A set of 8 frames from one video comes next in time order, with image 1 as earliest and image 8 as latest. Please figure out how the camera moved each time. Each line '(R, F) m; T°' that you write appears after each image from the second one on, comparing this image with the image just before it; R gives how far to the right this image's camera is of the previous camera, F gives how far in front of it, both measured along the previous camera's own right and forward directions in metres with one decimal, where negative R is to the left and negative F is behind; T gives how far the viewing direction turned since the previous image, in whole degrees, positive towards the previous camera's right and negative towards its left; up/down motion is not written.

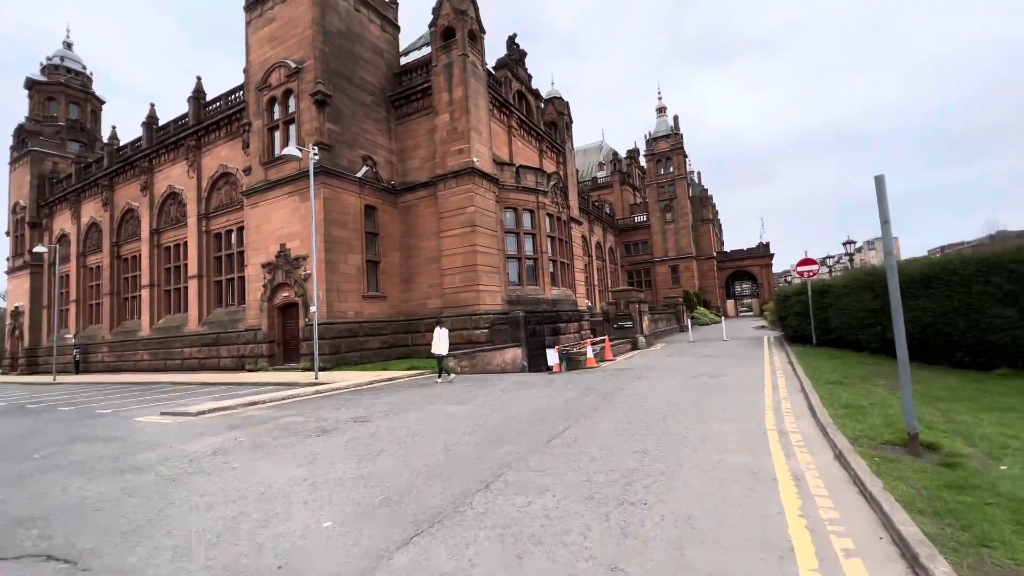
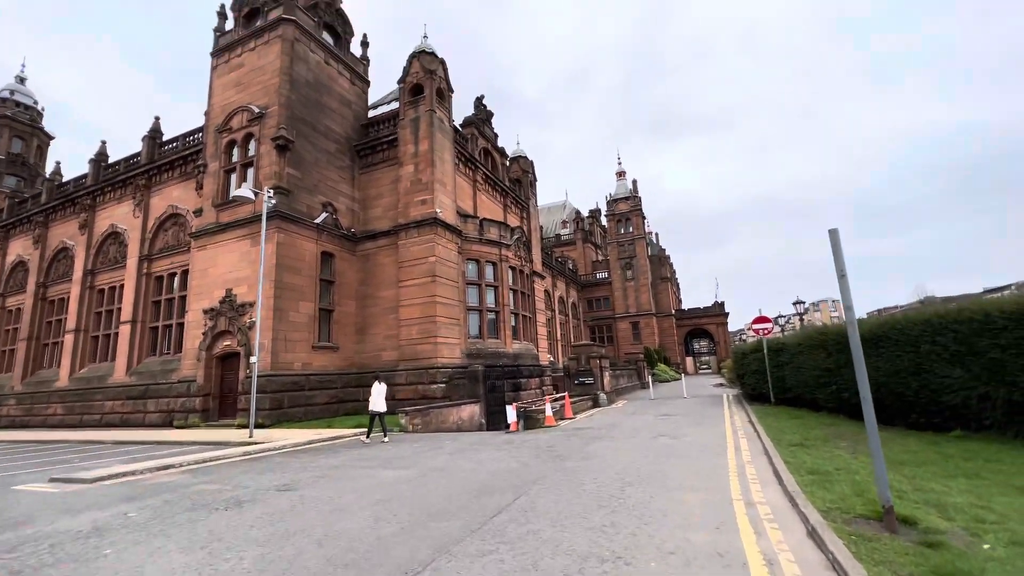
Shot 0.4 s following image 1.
(+0.2, +0.4) m; +4°
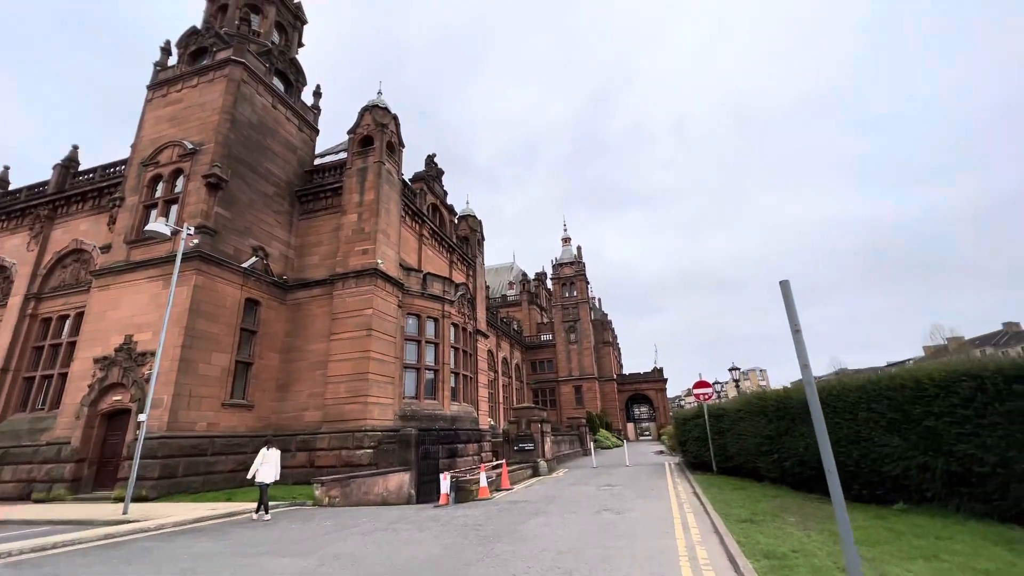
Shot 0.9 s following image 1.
(+0.2, +0.6) m; +7°
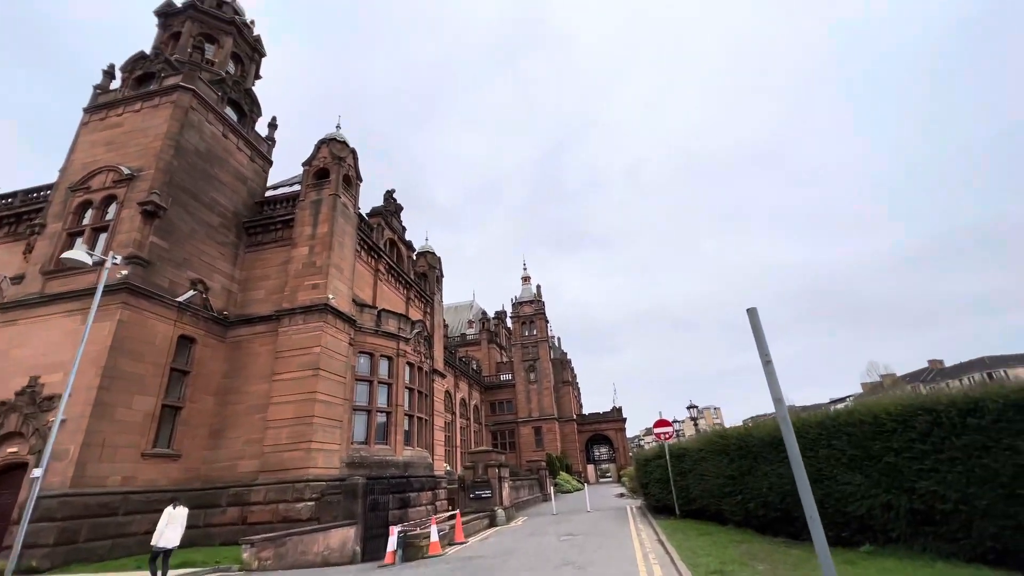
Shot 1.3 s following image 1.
(+0.1, +0.4) m; +5°
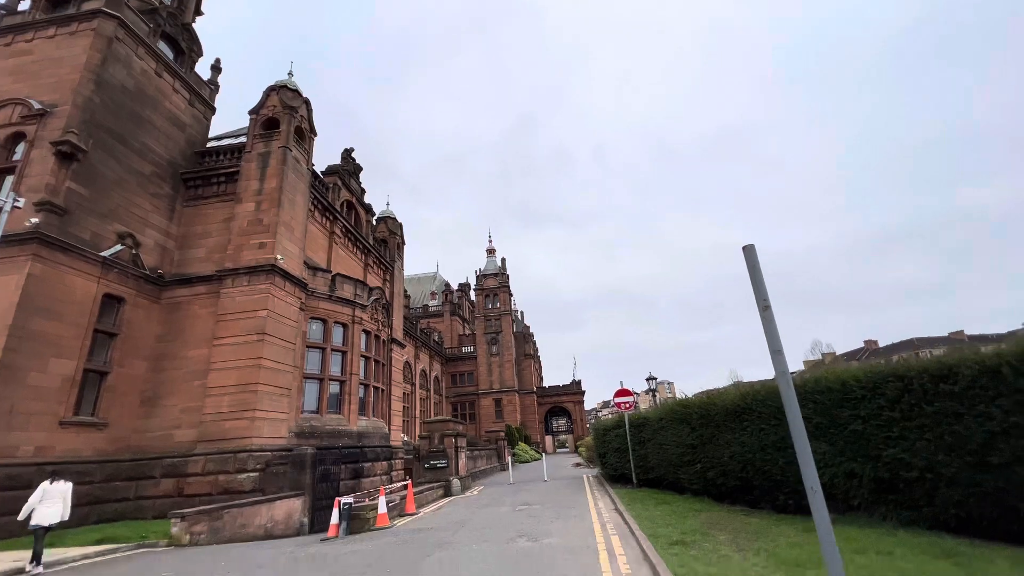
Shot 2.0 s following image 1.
(+0.1, +0.6) m; +5°
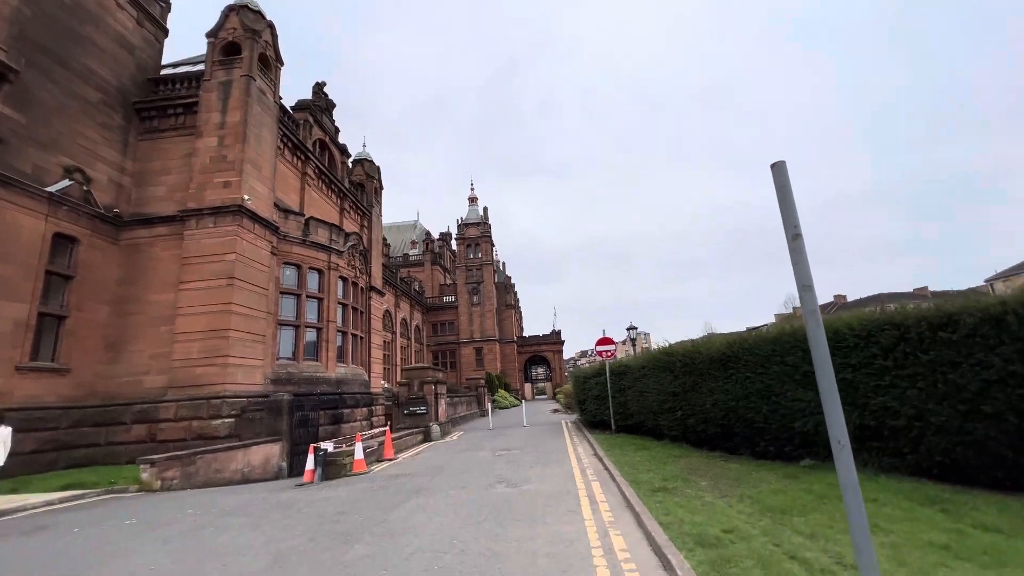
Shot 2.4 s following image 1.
(0.0, +0.4) m; +2°
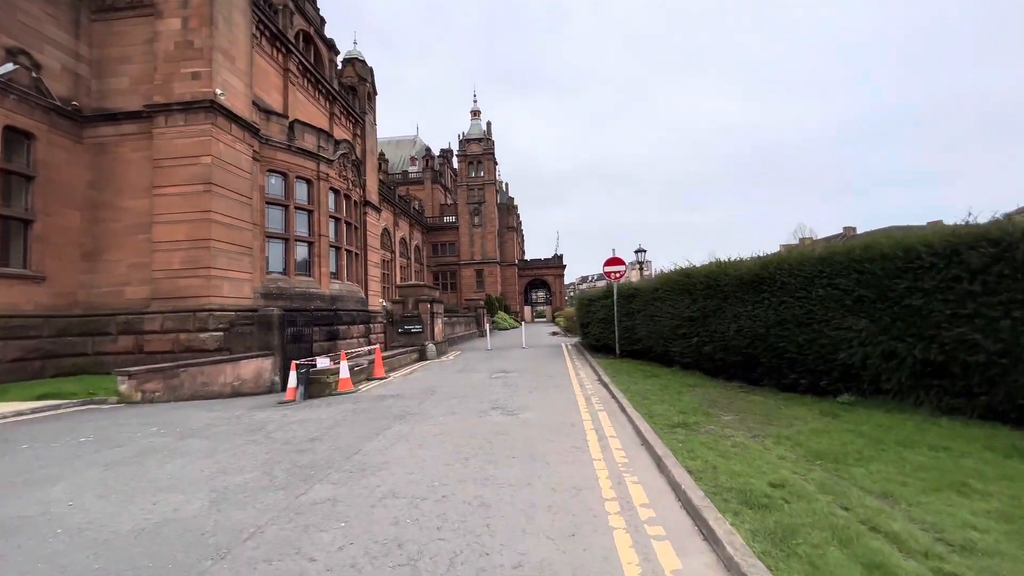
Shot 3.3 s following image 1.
(0.0, +1.0) m; 0°
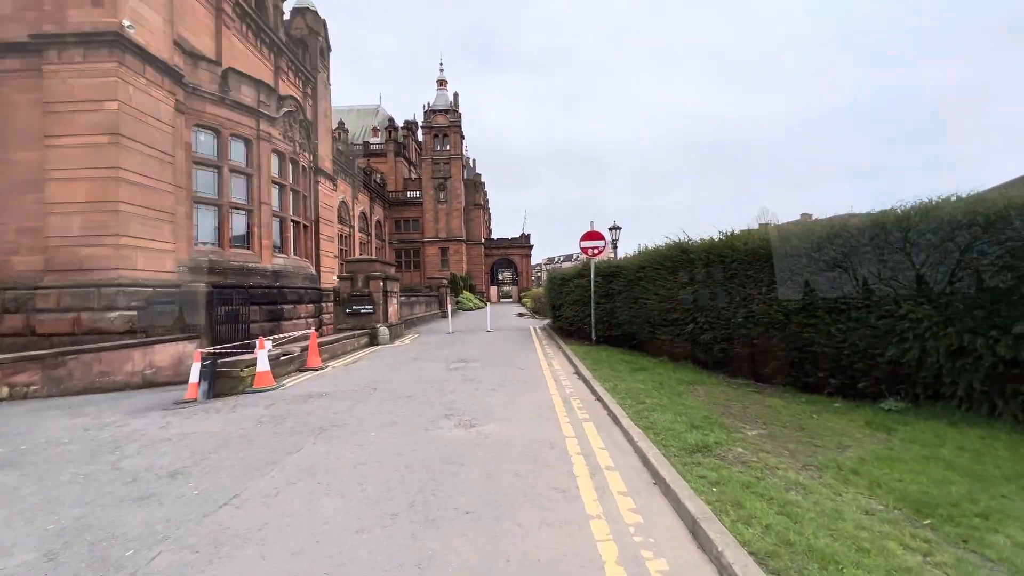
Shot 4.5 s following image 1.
(+0.1, +1.3) m; +4°
